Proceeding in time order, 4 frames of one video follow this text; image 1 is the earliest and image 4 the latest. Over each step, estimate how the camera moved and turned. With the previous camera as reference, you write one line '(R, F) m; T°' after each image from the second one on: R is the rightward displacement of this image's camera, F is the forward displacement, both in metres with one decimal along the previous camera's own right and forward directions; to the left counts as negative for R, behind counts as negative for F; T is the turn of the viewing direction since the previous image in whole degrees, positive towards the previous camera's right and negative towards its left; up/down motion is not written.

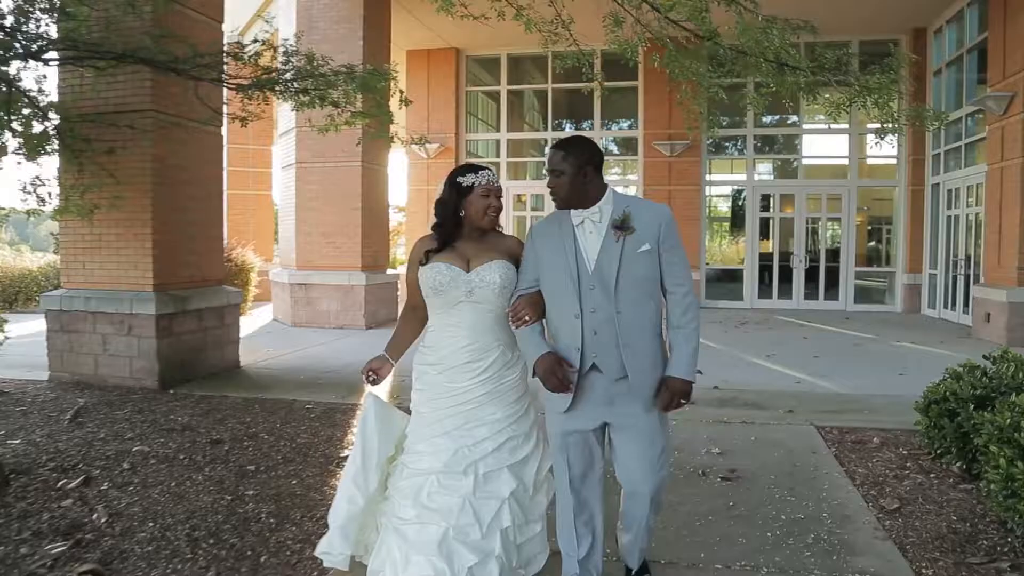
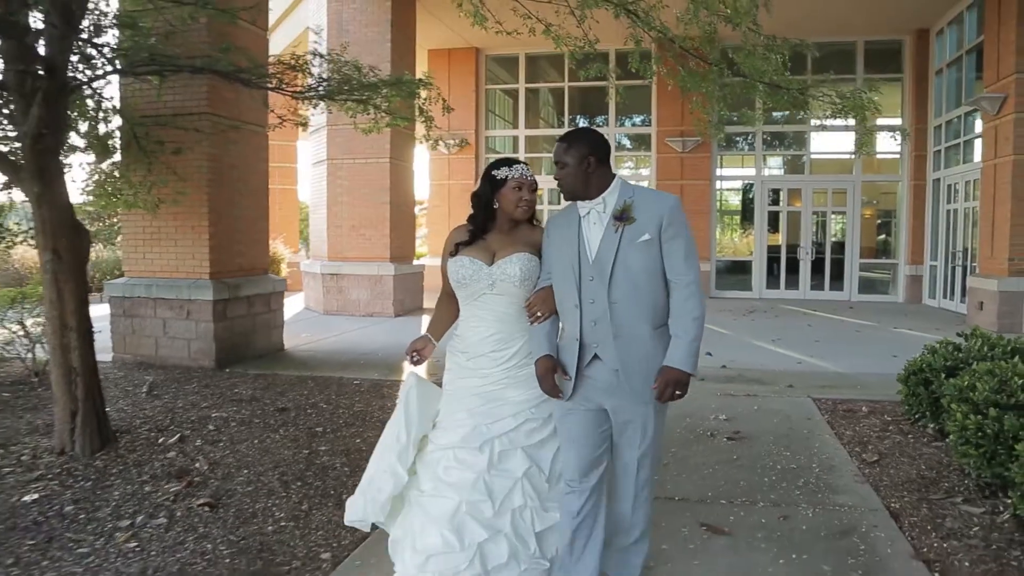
(-0.3, -0.7) m; -1°
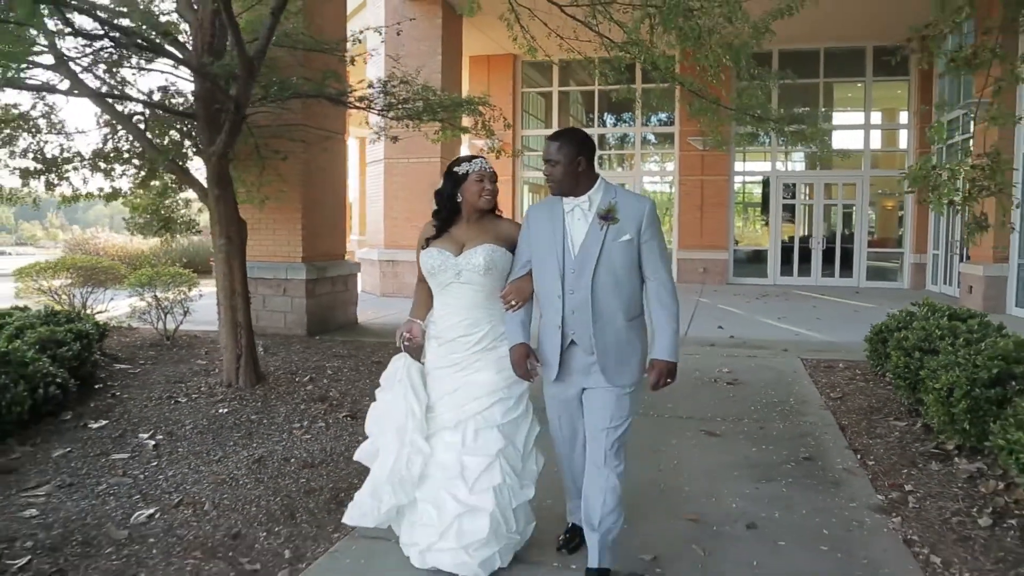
(-0.4, -1.6) m; -3°
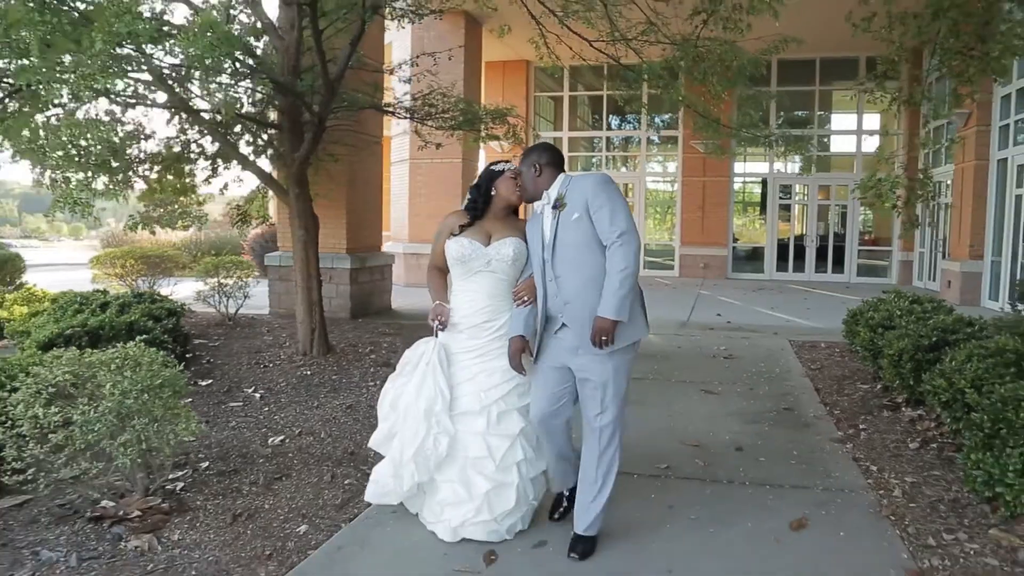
(-0.5, -1.2) m; 0°
